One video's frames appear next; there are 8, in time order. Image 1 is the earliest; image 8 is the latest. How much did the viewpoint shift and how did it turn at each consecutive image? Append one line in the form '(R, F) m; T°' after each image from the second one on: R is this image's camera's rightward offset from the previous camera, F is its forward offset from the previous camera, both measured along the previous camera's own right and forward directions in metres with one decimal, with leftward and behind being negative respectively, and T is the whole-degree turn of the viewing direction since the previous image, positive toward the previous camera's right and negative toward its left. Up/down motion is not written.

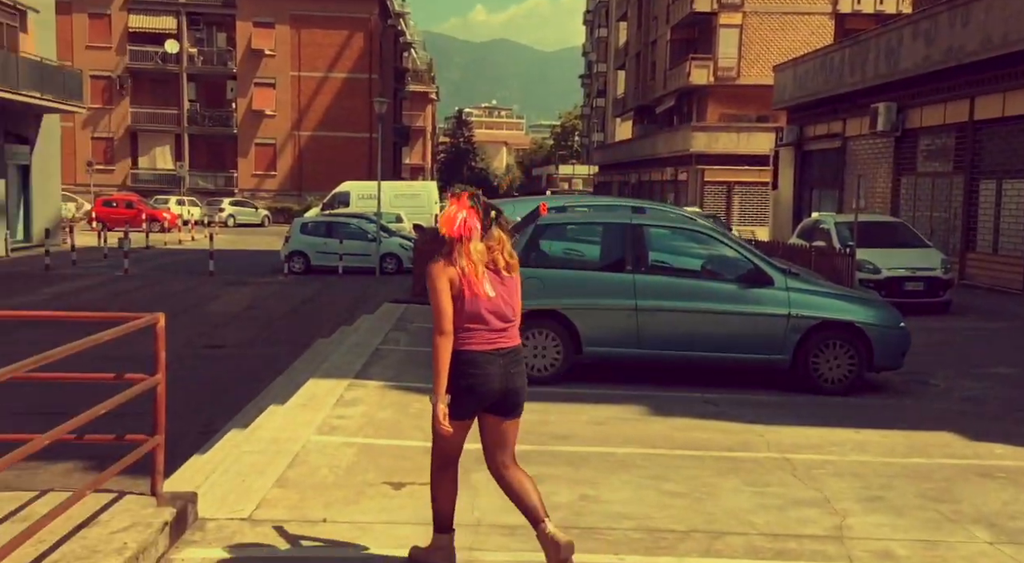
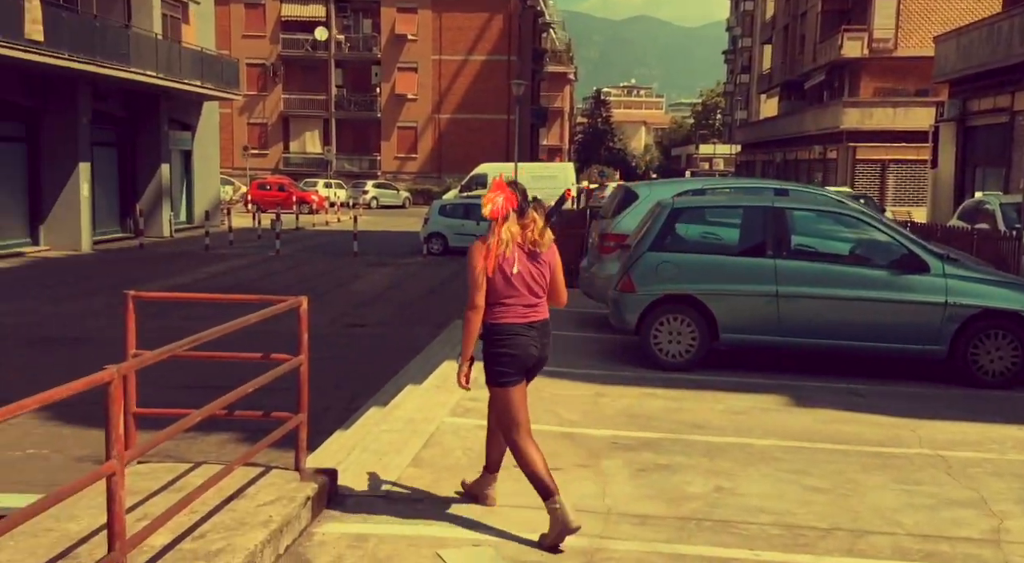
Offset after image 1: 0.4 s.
(+0.6, +0.2) m; -9°
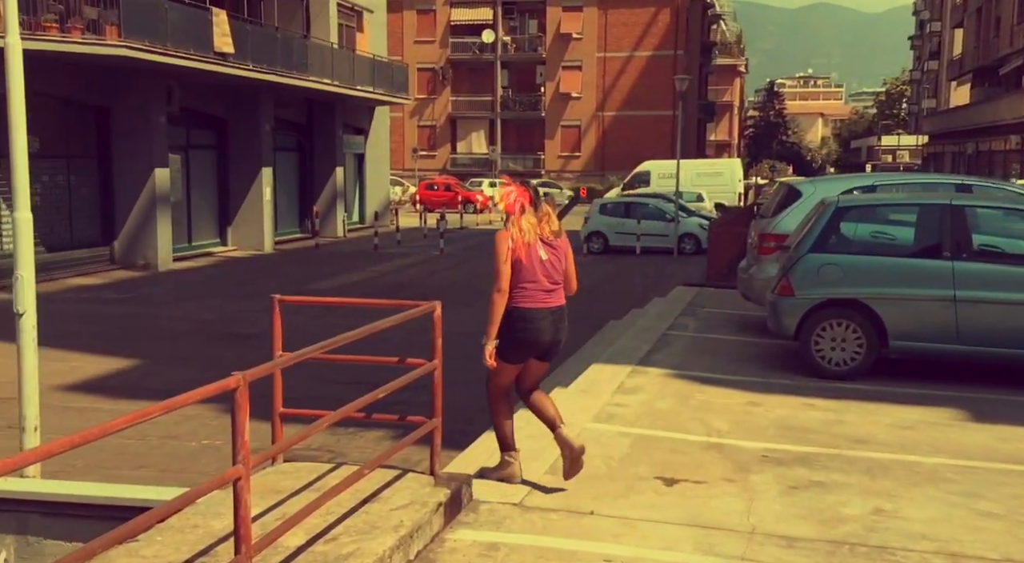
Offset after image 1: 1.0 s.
(+0.8, +0.4) m; -10°
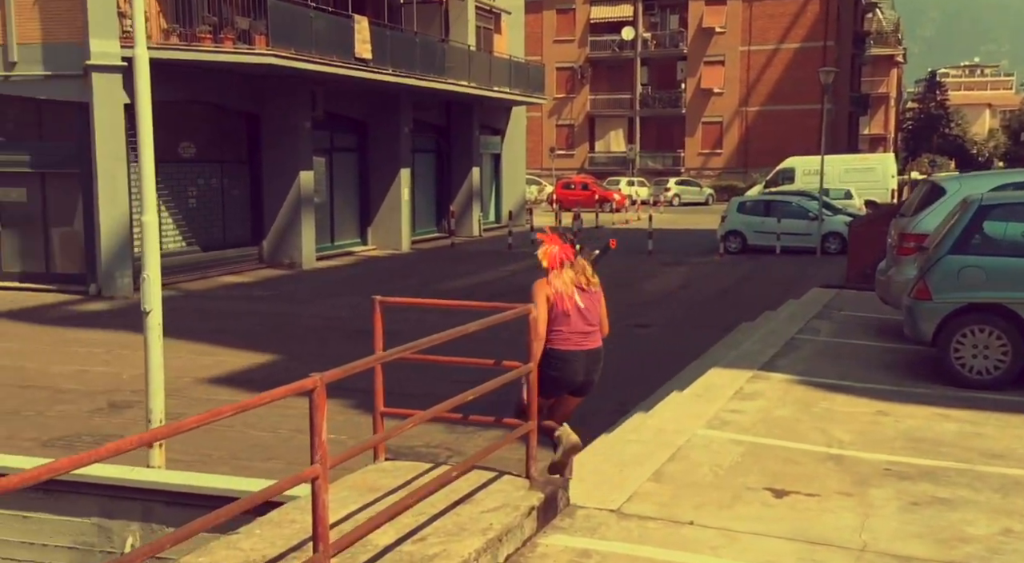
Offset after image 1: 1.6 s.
(+1.0, +0.1) m; -10°
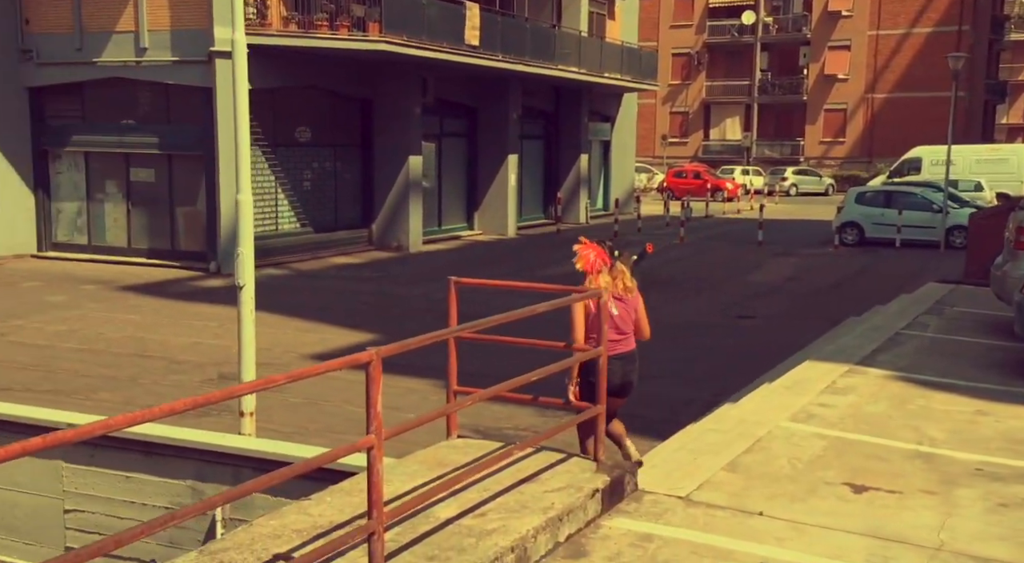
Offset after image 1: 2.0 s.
(+0.9, 0.0) m; -8°
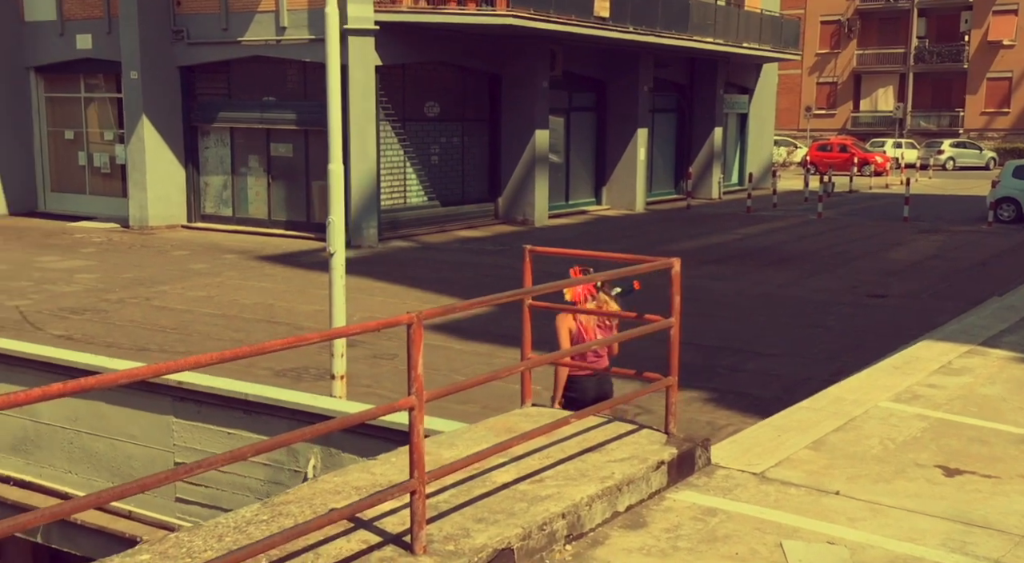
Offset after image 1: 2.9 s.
(+1.4, +0.1) m; -10°
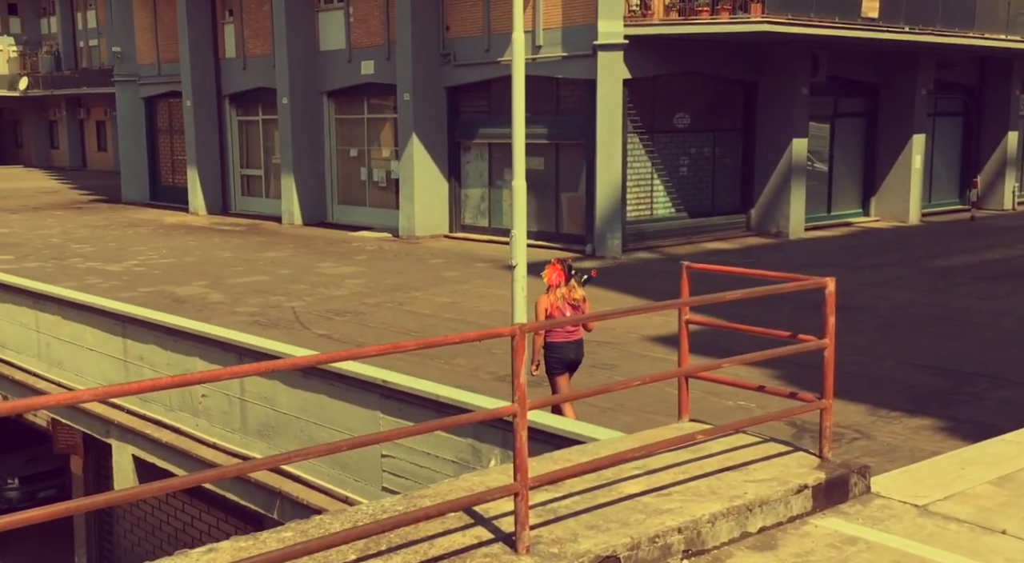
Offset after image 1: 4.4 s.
(+2.3, 0.0) m; -19°
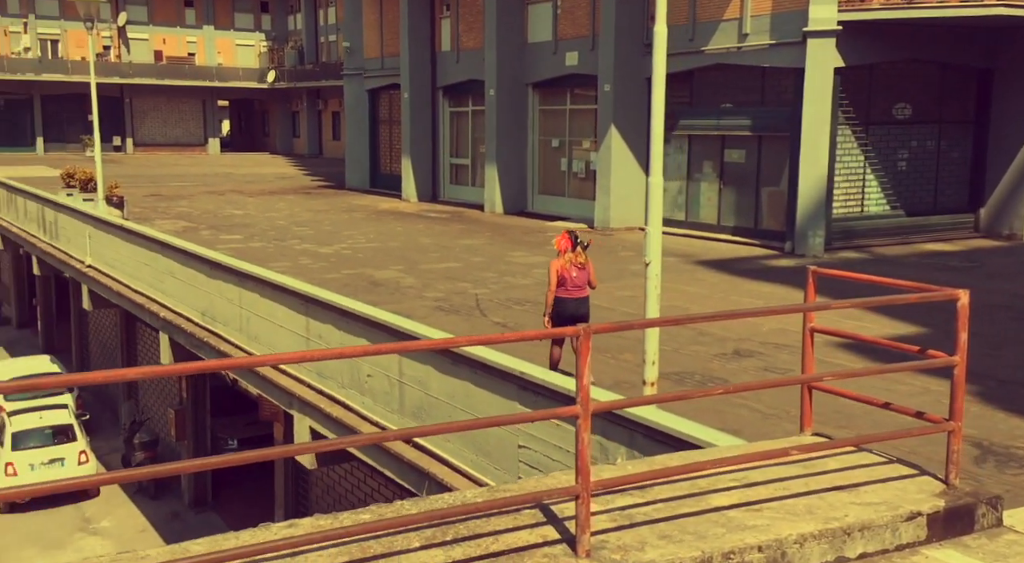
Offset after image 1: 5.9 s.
(+1.8, +0.5) m; -15°
